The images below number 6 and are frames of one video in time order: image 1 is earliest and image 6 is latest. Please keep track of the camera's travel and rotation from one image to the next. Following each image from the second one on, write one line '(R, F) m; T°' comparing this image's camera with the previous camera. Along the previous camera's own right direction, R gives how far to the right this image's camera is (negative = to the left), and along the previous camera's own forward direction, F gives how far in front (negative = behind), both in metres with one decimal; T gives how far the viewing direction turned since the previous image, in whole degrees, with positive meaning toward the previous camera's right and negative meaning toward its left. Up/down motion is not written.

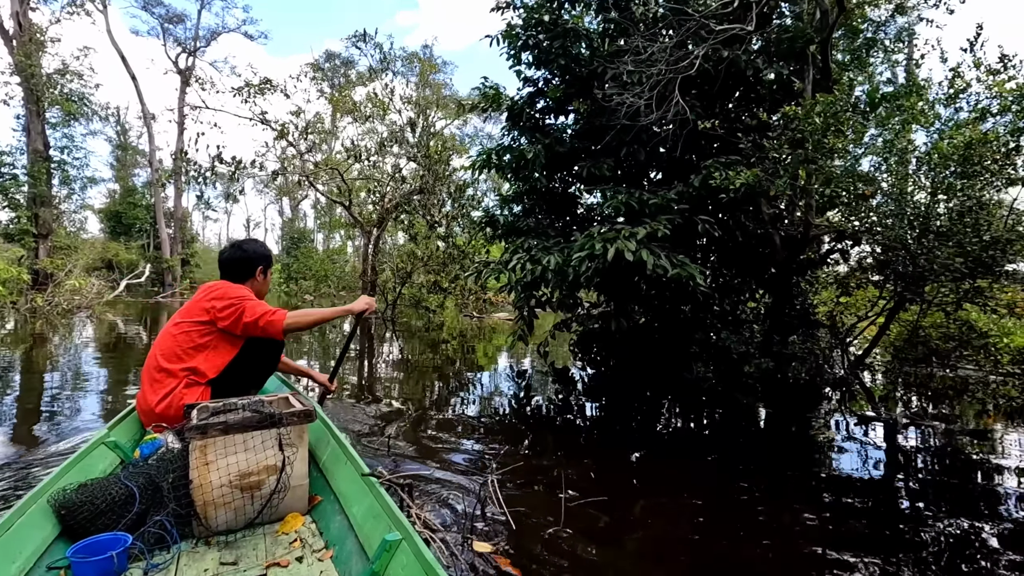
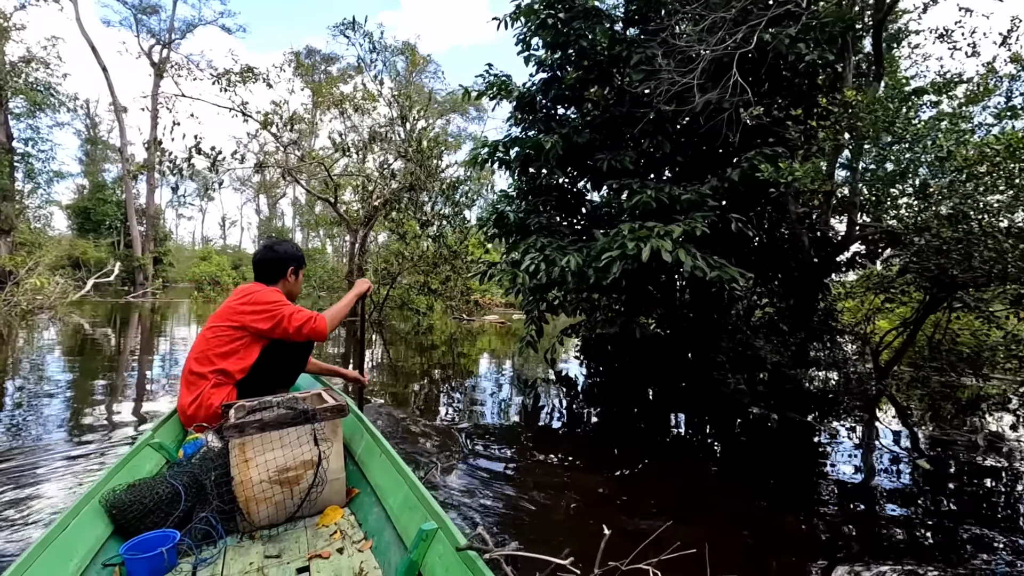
(-0.3, +0.5) m; +2°
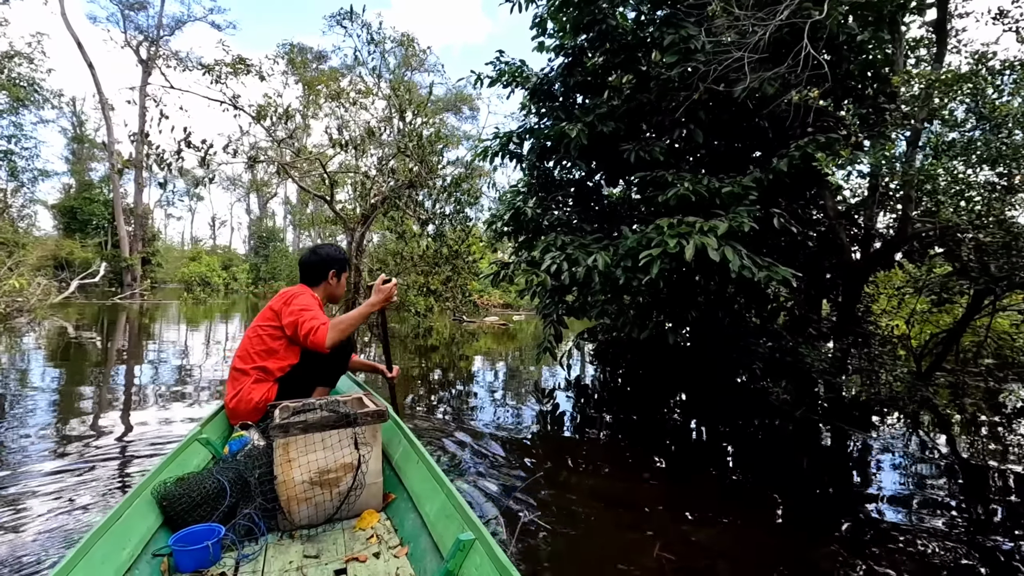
(-0.3, +0.4) m; +1°
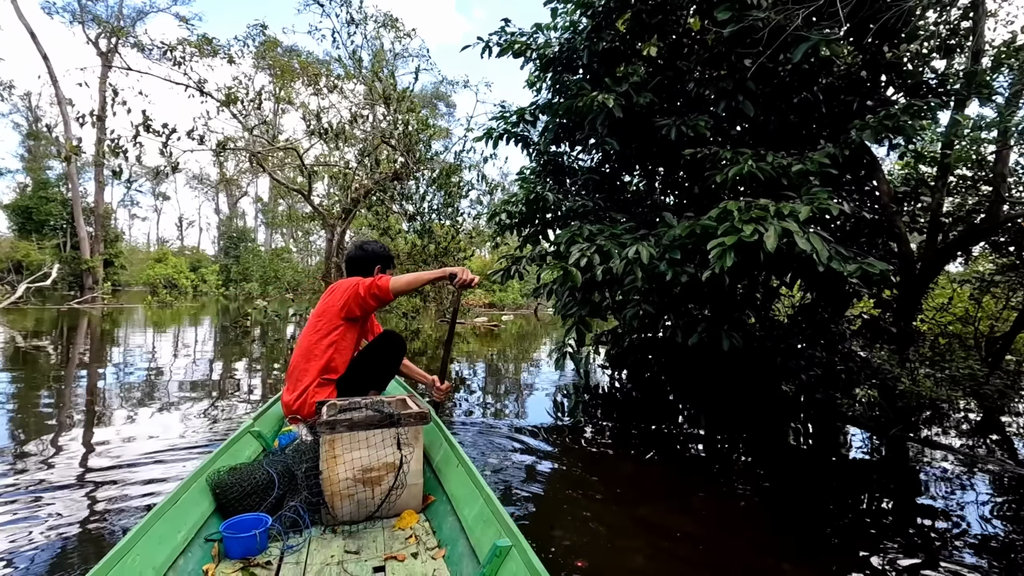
(-0.4, +0.8) m; +2°
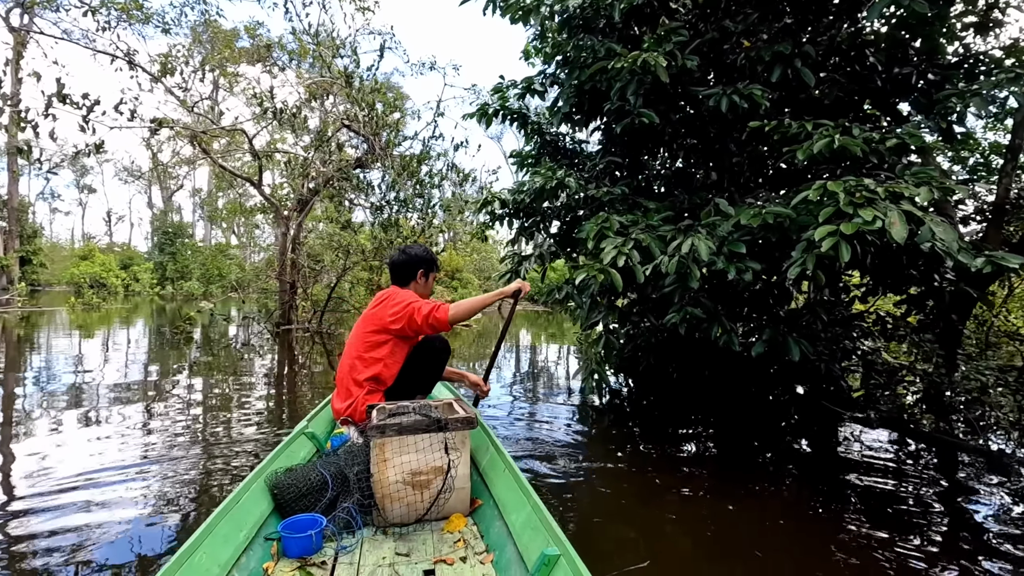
(-0.5, +0.8) m; +5°
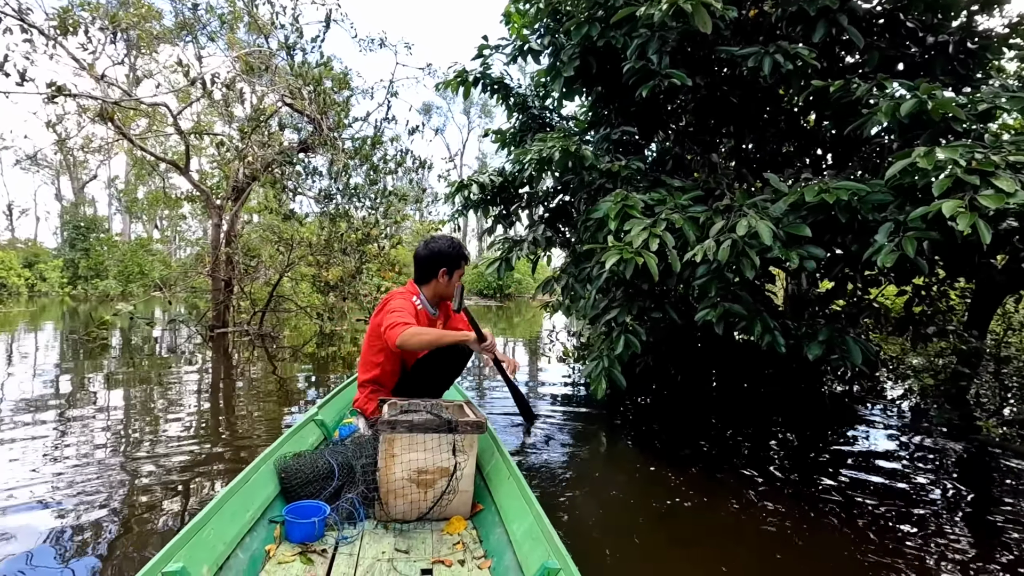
(-0.4, +0.7) m; +6°
